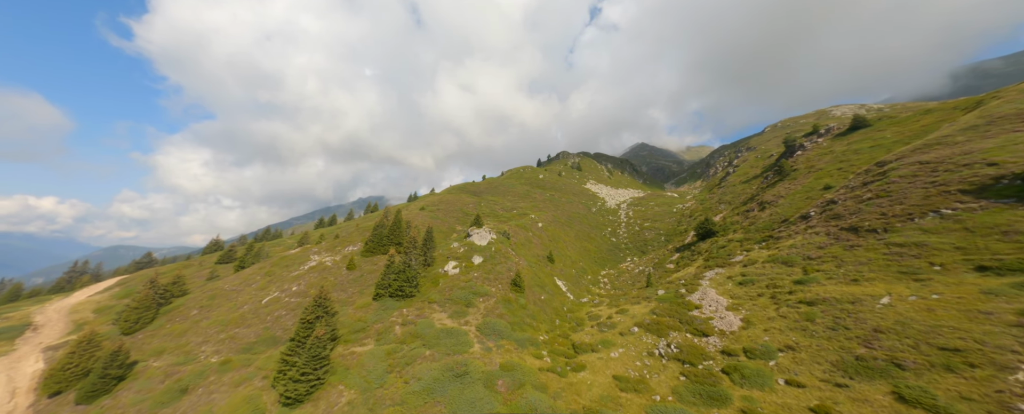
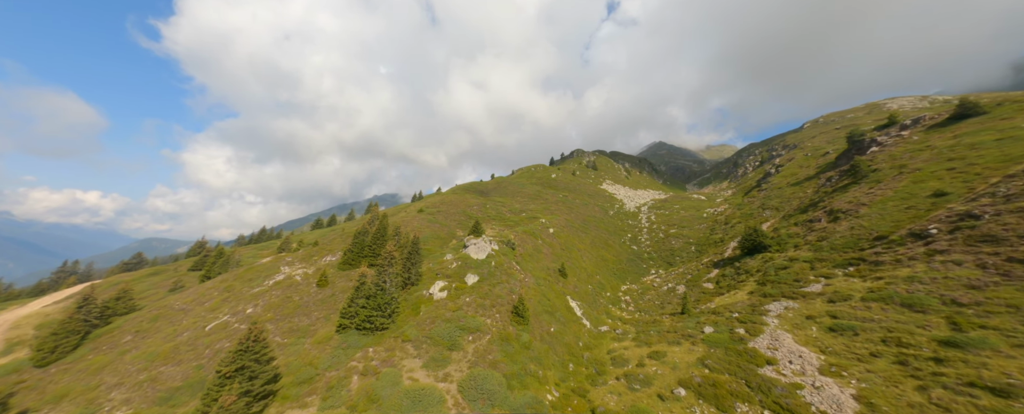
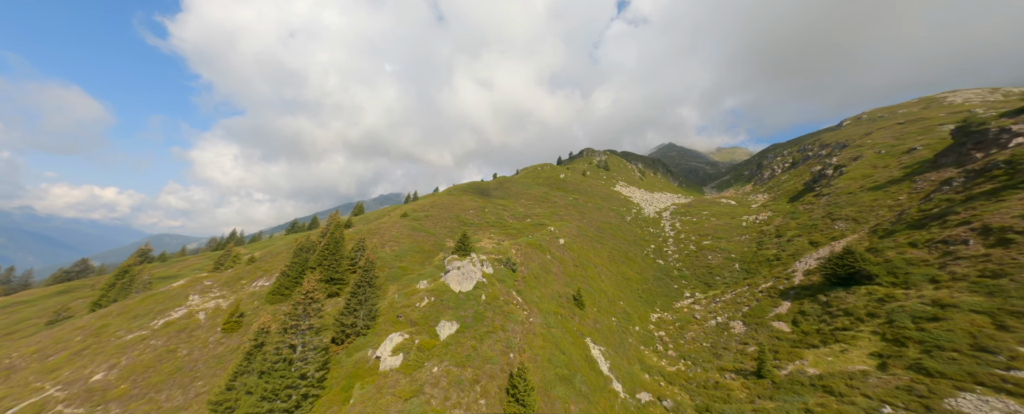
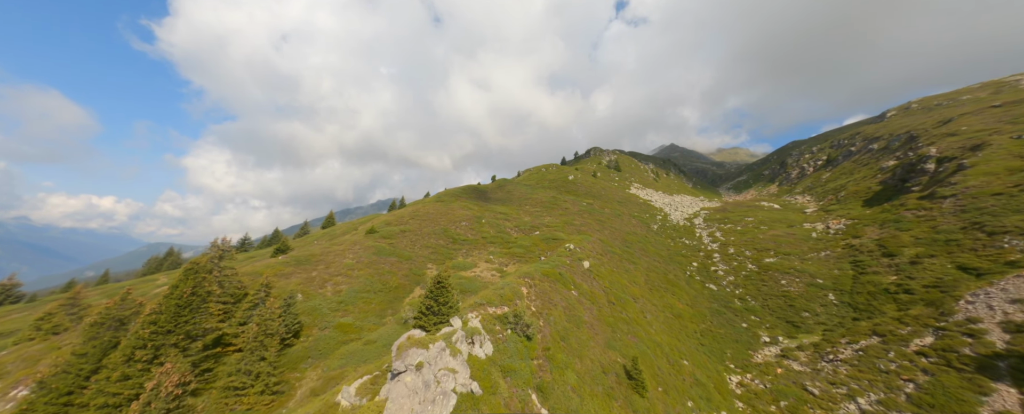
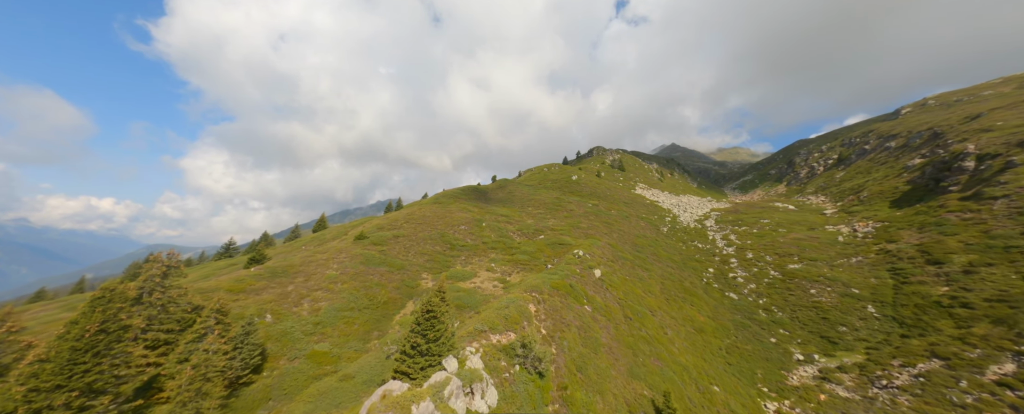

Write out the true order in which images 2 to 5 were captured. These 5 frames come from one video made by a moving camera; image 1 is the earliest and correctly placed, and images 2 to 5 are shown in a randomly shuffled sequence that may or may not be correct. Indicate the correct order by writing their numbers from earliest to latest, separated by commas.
2, 3, 4, 5
